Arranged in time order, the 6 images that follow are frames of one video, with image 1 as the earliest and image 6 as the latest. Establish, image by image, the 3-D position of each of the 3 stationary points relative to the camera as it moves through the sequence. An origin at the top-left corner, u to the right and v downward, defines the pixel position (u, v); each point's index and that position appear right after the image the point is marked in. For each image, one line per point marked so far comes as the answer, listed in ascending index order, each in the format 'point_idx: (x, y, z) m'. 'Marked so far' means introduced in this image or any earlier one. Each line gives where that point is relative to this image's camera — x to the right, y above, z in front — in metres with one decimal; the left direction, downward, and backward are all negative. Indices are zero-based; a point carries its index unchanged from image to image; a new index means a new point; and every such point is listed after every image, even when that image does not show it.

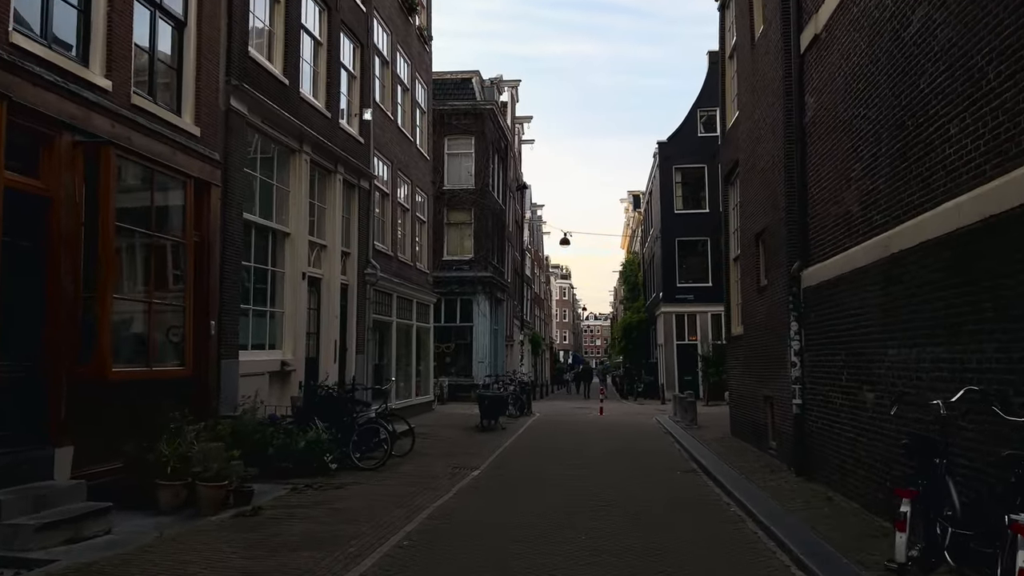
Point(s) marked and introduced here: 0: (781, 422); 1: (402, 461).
0: (+4.5, -2.3, +12.0) m
1: (-2.1, -3.2, +13.3) m
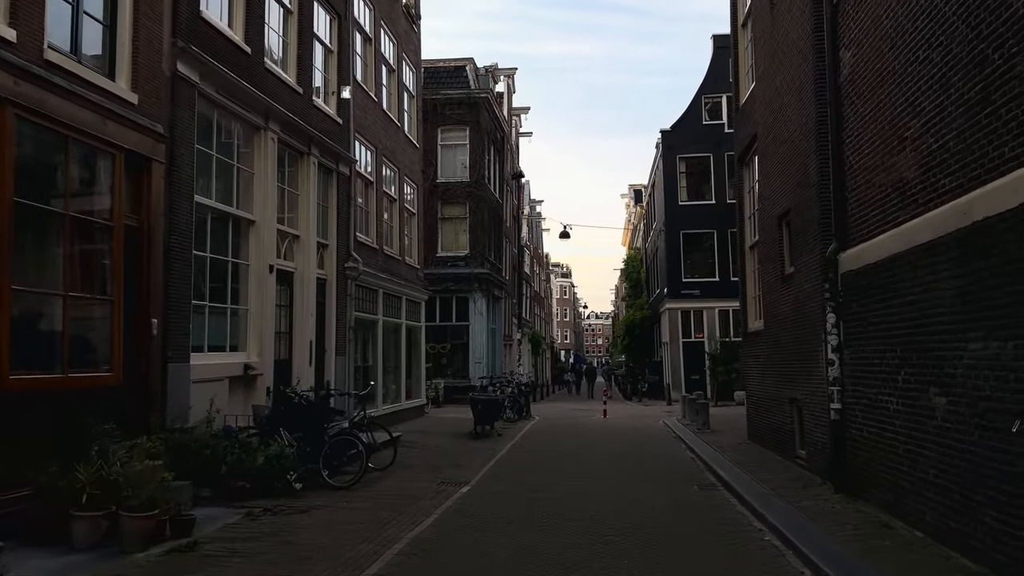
0: (+4.4, -2.1, +10.5) m
1: (-2.2, -3.1, +11.8) m
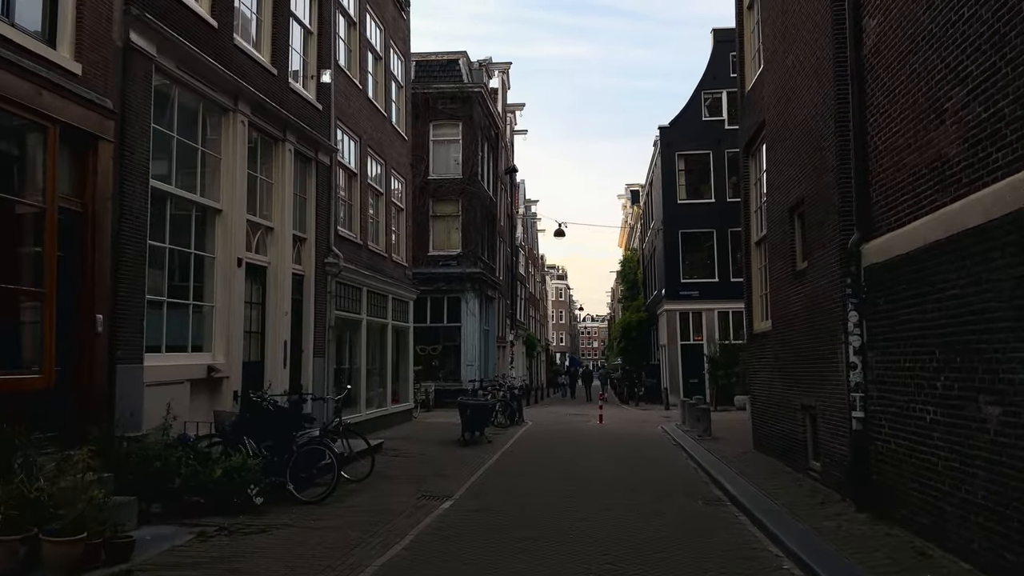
0: (+4.2, -2.0, +9.5) m
1: (-2.3, -3.0, +10.8) m
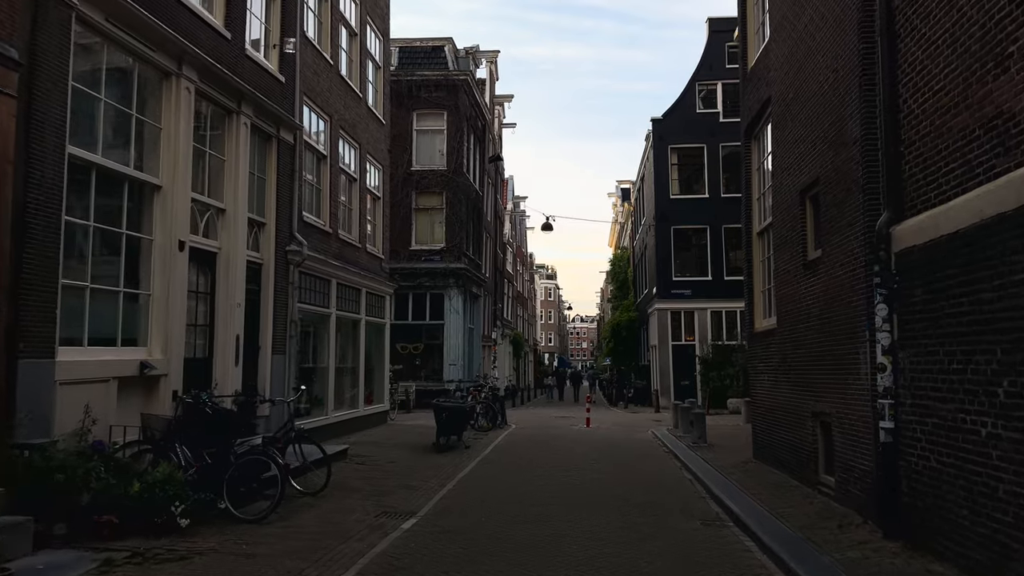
0: (+3.9, -1.9, +8.3) m
1: (-2.7, -2.8, +9.5) m
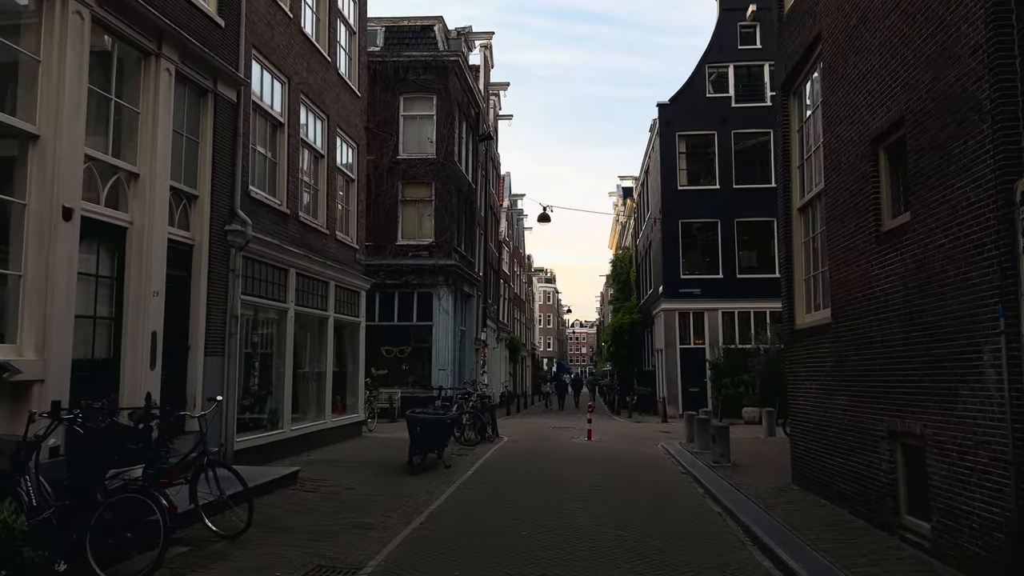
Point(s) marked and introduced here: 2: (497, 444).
0: (+3.7, -1.7, +5.9) m
1: (-2.9, -2.6, +7.1) m
2: (-0.4, -3.9, +17.9) m
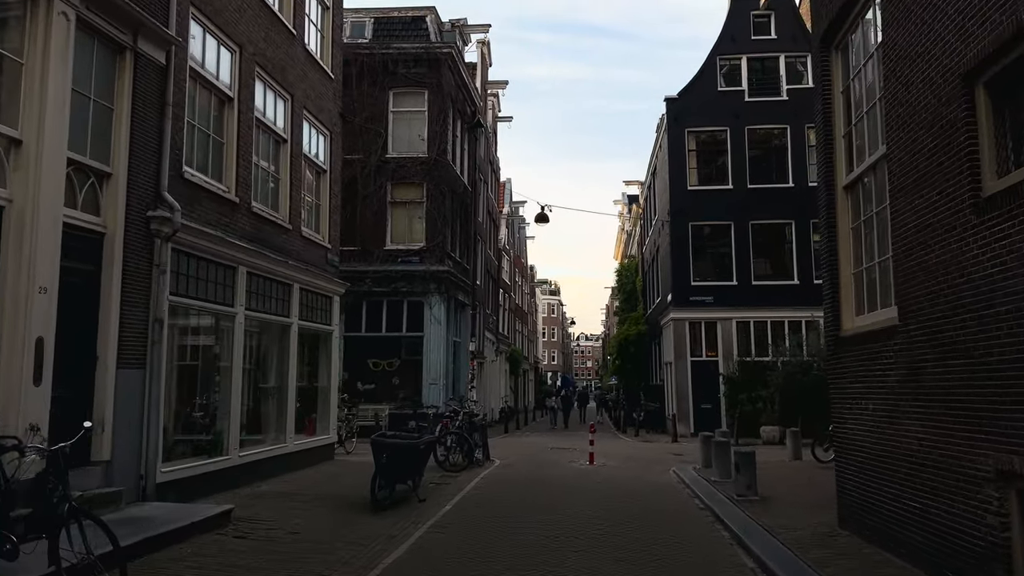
0: (+3.4, -1.6, +3.9) m
1: (-3.2, -2.5, +5.1) m
2: (-0.6, -4.0, +15.9) m
